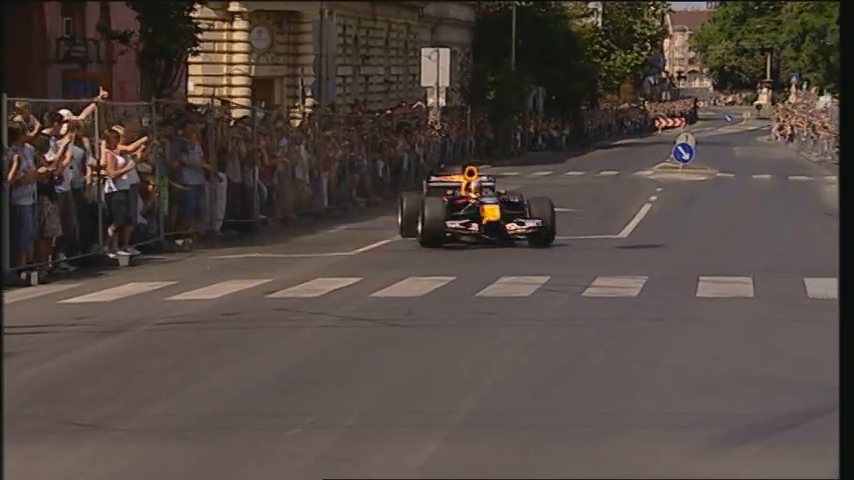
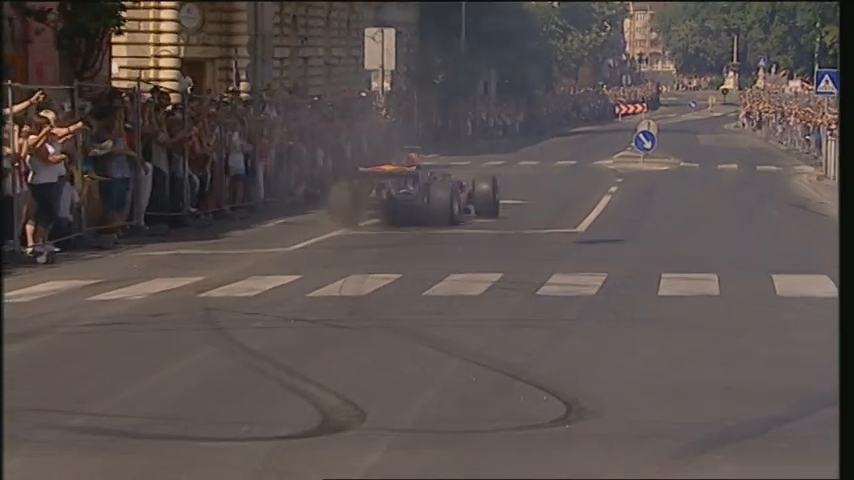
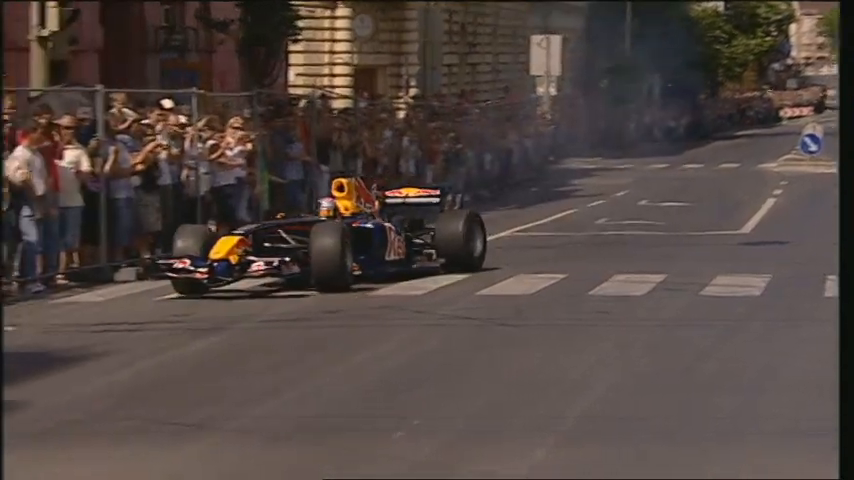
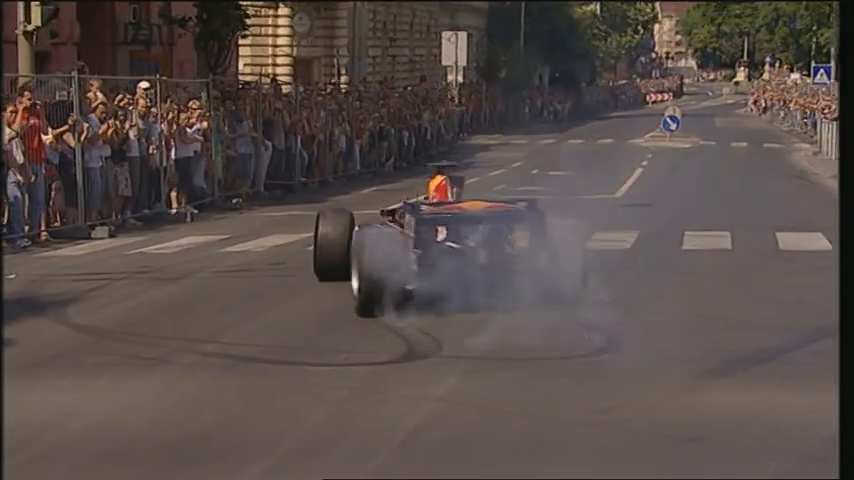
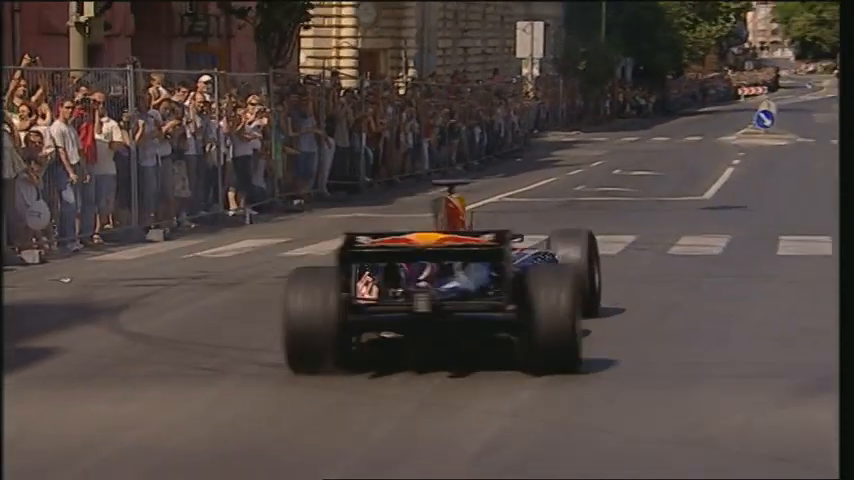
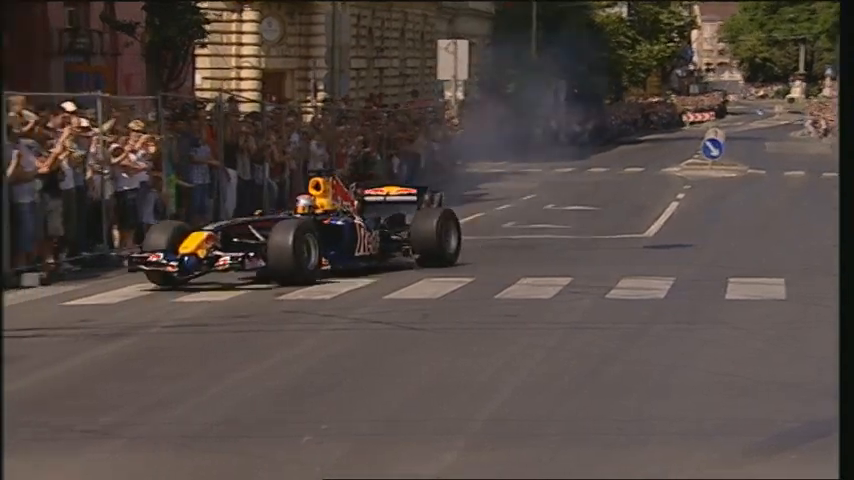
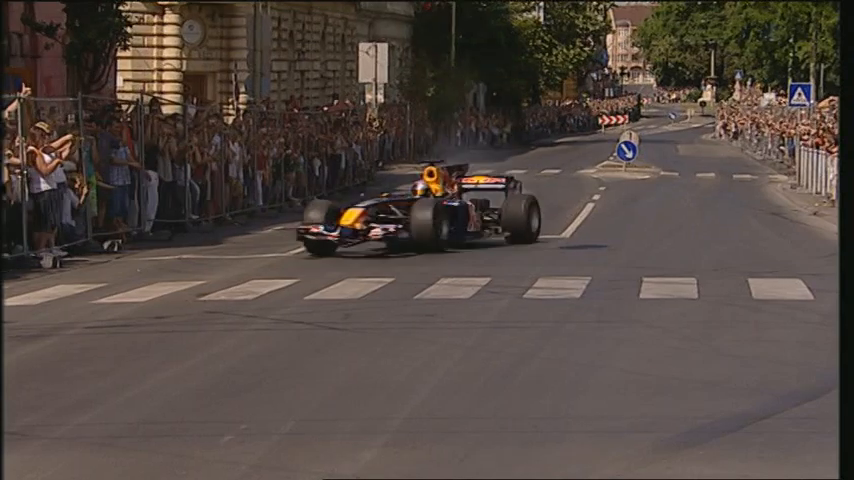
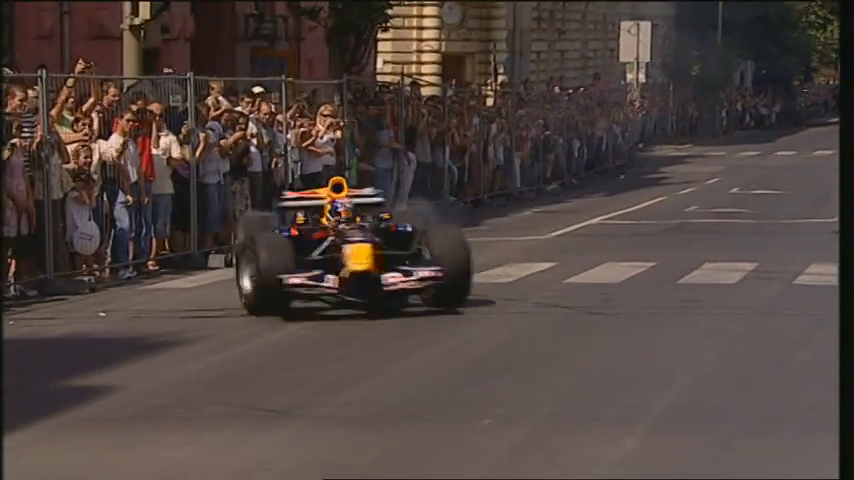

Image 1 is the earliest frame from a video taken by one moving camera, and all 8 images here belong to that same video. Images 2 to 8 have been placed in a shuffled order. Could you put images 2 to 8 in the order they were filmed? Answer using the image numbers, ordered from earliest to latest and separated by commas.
7, 6, 3, 8, 5, 4, 2
